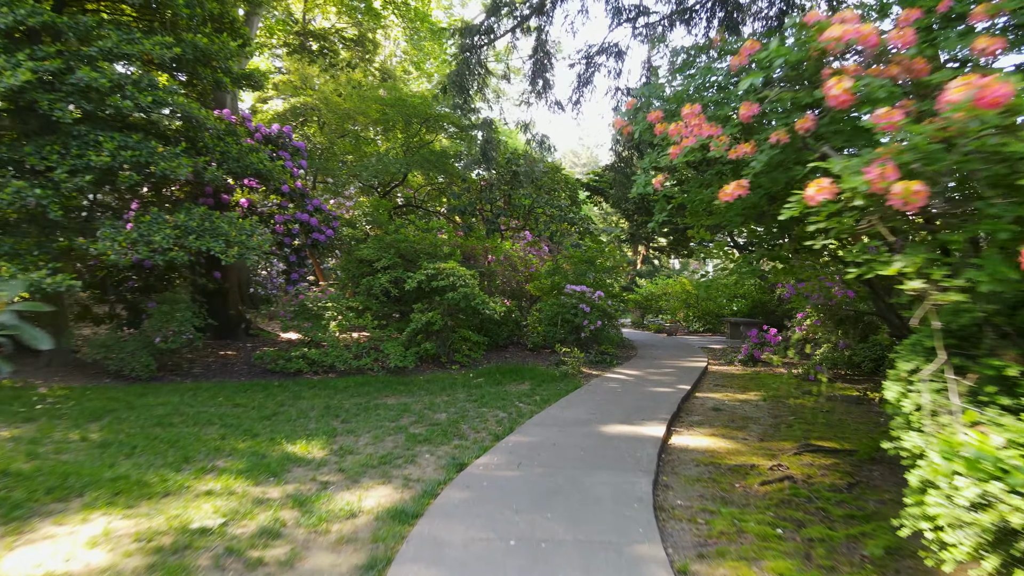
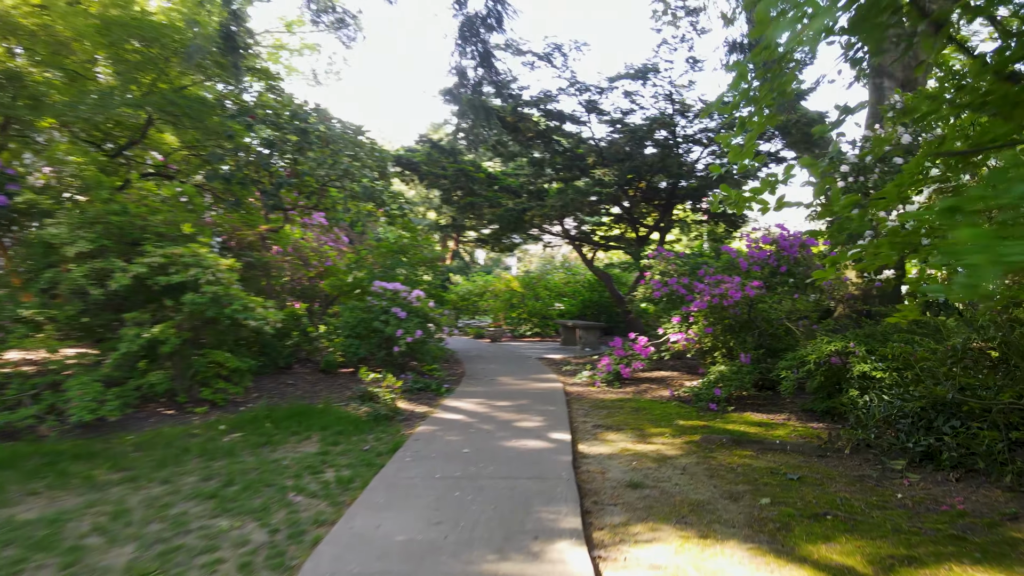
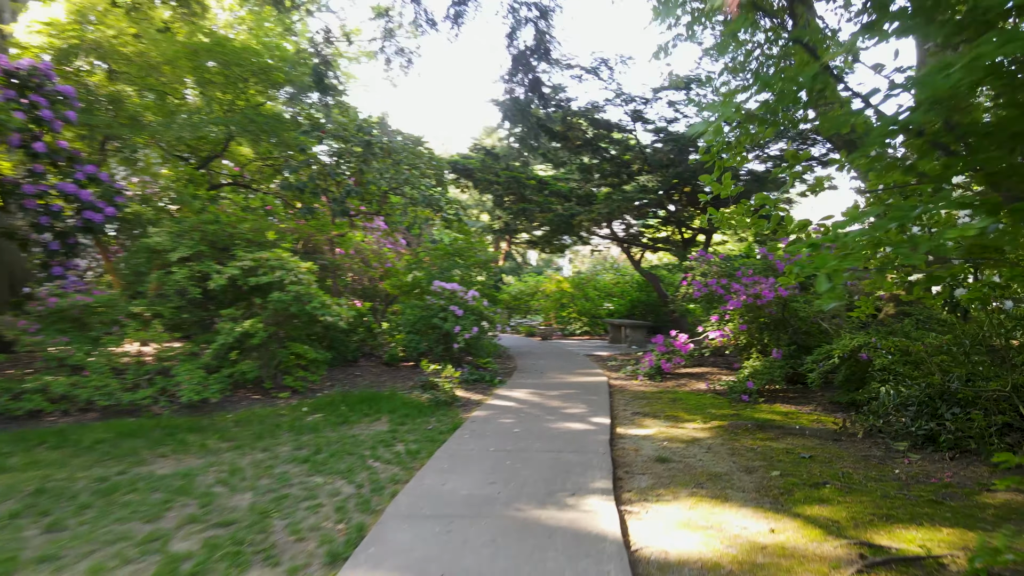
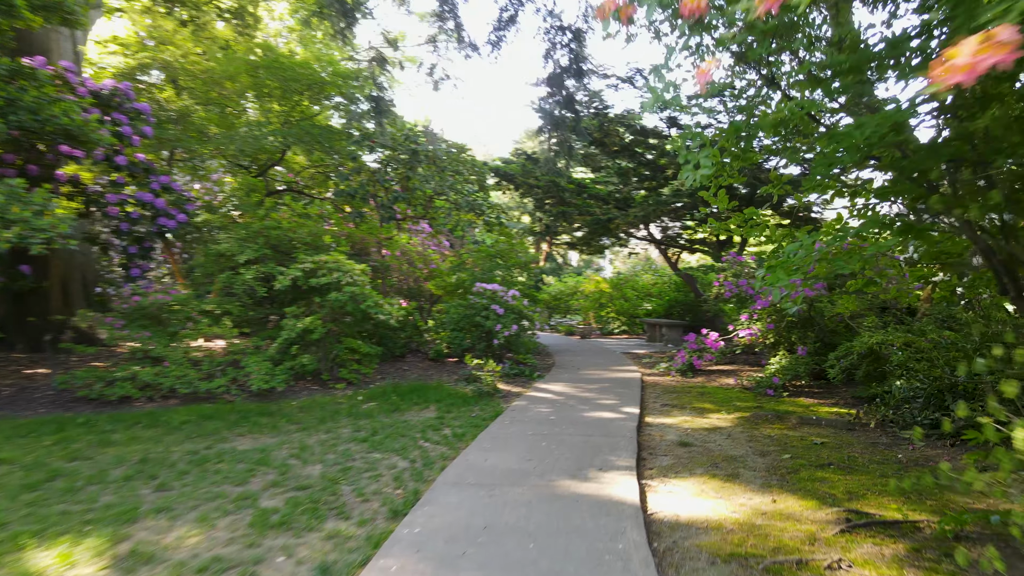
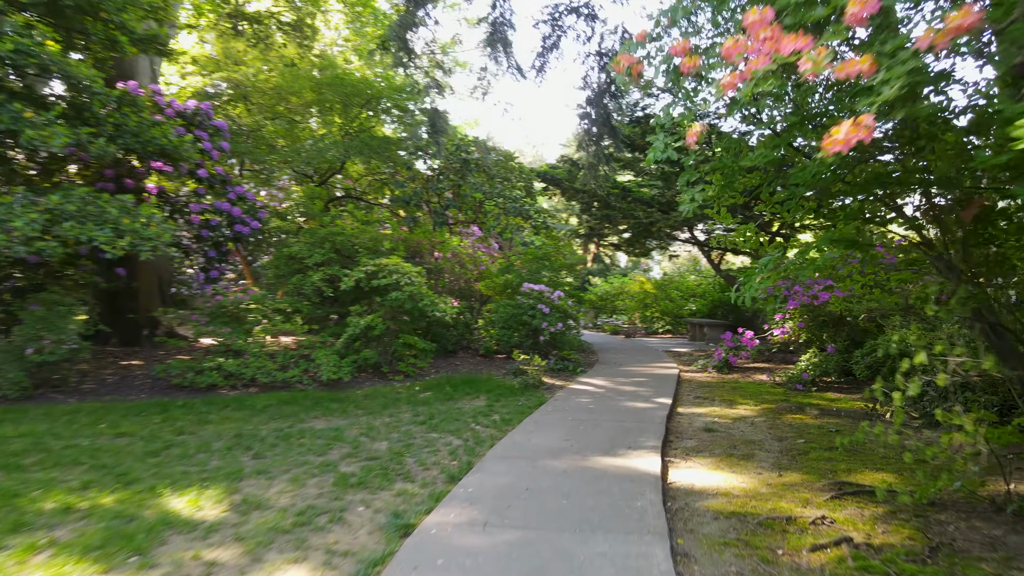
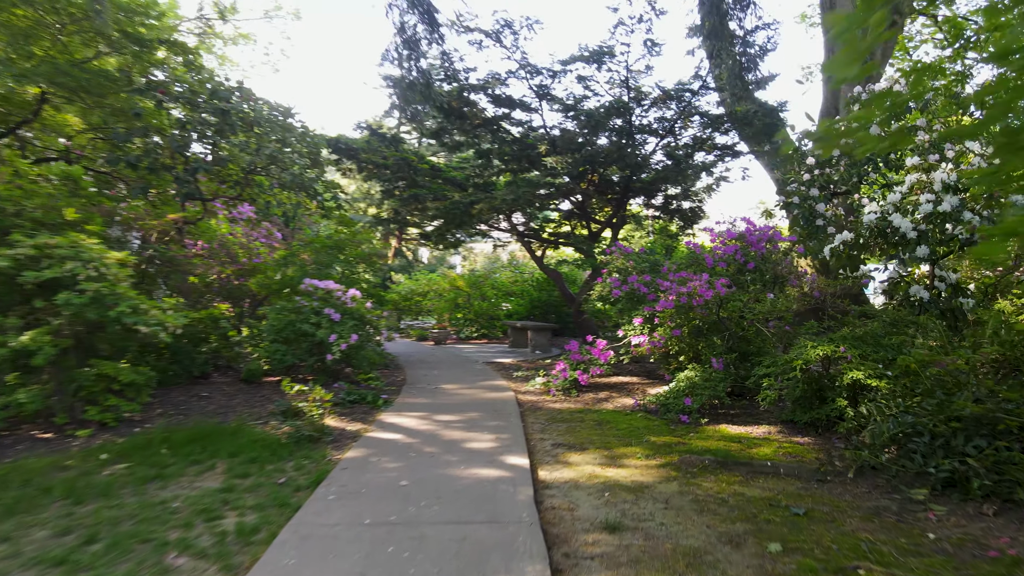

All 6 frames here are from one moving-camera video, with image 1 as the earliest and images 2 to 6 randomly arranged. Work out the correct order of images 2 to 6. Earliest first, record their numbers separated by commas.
5, 4, 3, 2, 6
